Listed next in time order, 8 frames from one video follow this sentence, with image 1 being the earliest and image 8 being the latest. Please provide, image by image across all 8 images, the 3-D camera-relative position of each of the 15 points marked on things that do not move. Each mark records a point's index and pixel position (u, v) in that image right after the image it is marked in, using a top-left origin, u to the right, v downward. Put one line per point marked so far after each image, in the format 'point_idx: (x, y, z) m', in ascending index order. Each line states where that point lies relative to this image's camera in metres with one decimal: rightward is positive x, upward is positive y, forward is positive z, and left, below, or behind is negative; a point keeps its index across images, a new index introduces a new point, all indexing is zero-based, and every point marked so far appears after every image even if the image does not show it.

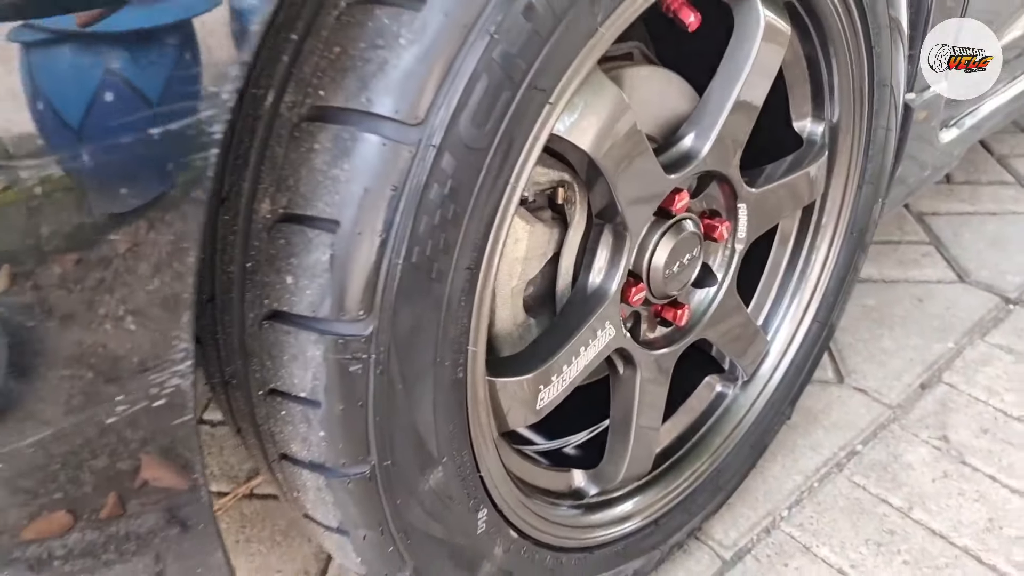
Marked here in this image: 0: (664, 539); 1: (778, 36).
0: (+0.2, -0.3, +0.9) m
1: (+0.3, +0.3, +0.7) m
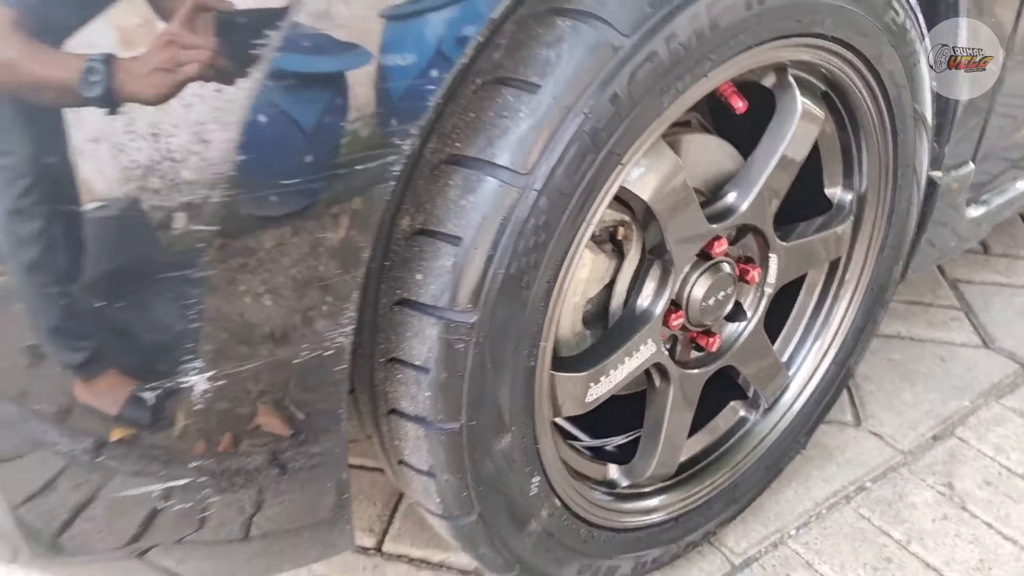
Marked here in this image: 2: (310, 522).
0: (+0.2, -0.3, +1.0) m
1: (+0.4, +0.2, +0.9) m
2: (-0.2, -0.3, +0.7) m
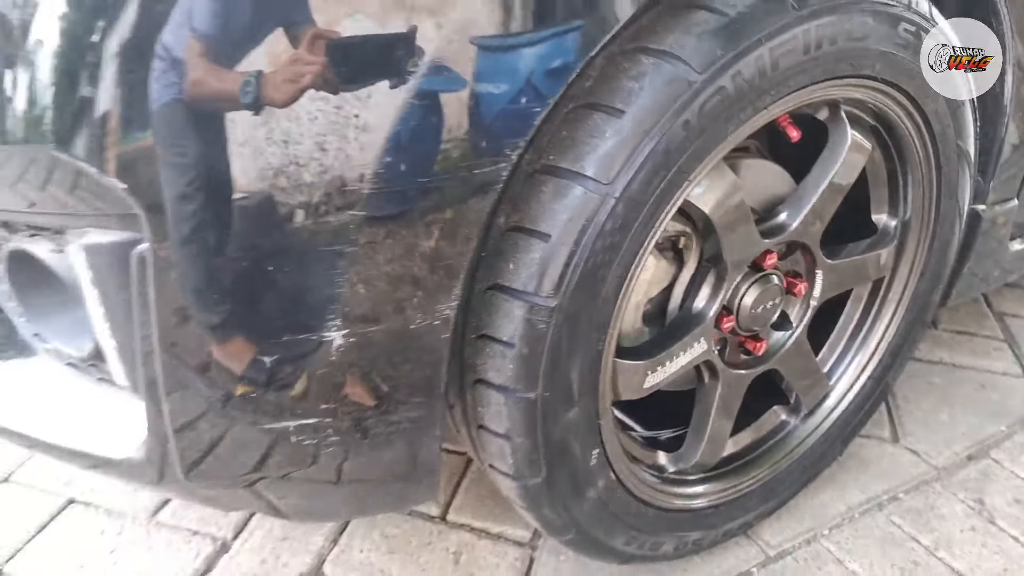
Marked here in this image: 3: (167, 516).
0: (+0.3, -0.4, +1.1) m
1: (+0.5, +0.2, +0.9) m
2: (-0.2, -0.2, +0.9) m
3: (-0.6, -0.4, +1.2) m
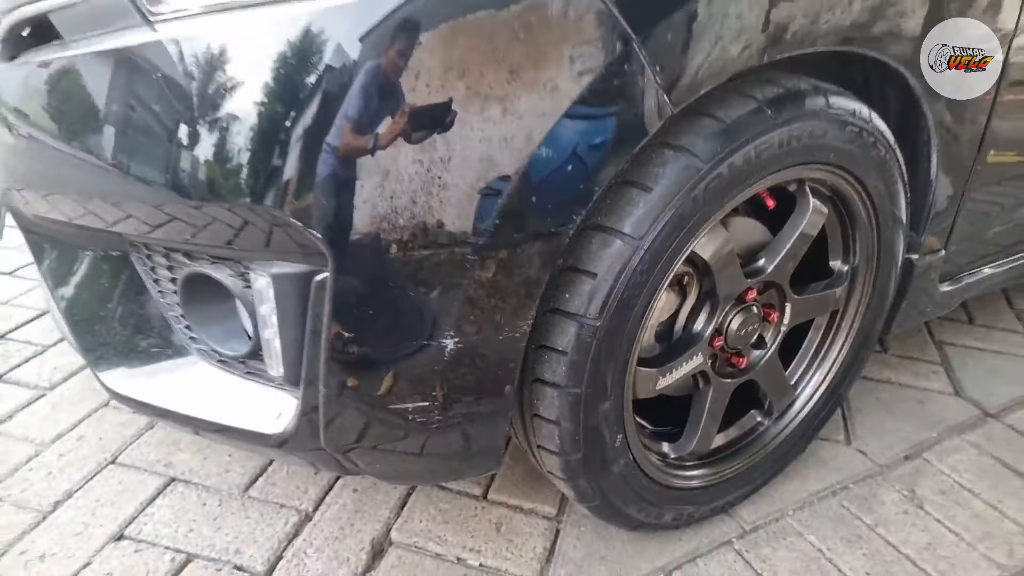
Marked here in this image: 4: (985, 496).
0: (+0.4, -0.4, +1.4) m
1: (+0.5, +0.1, +1.3) m
2: (-0.1, -0.3, +1.1) m
3: (-0.5, -0.4, +1.4) m
4: (+1.0, -0.5, +1.6) m
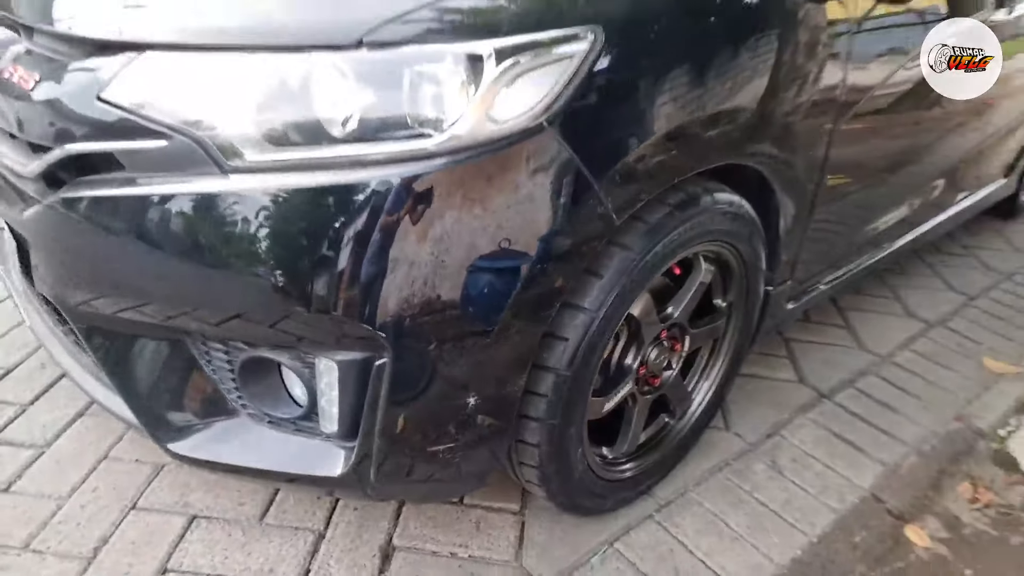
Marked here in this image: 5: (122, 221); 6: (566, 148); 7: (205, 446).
0: (+0.3, -0.5, +1.8) m
1: (+0.5, 0.0, +1.7) m
2: (-0.1, -0.4, +1.5) m
3: (-0.6, -0.6, +1.7) m
4: (+0.9, -0.5, +2.1) m
5: (-0.7, +0.1, +1.2) m
6: (+0.1, +0.3, +1.3) m
7: (-0.6, -0.3, +1.4) m
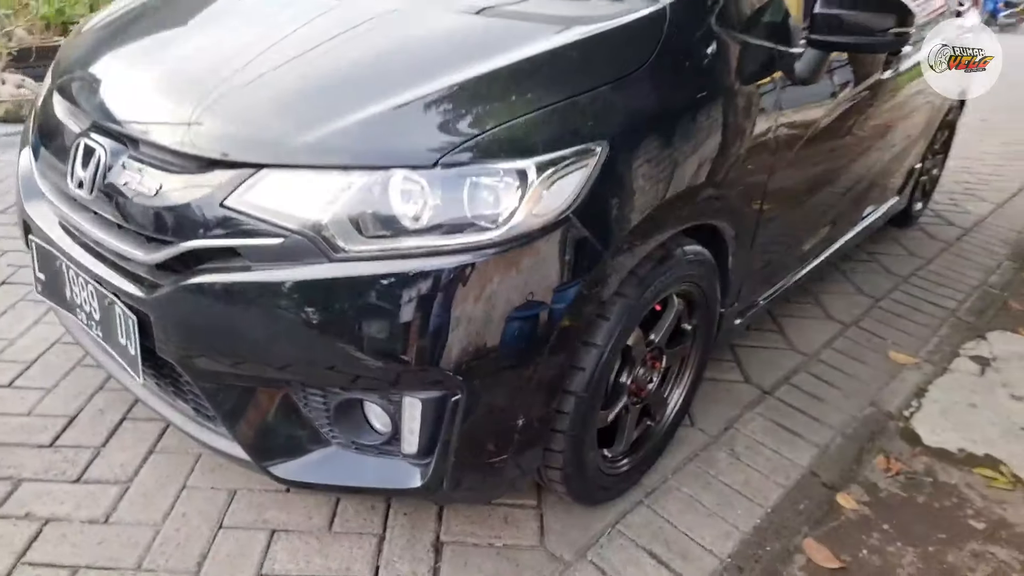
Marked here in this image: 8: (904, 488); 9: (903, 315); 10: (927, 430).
0: (+0.4, -0.6, +2.2) m
1: (+0.5, 0.0, +2.2) m
2: (0.0, -0.5, +1.9) m
3: (-0.5, -0.7, +2.0) m
4: (+1.0, -0.6, +2.6) m
5: (-0.6, 0.0, +1.6) m
6: (+0.2, +0.1, +1.7) m
7: (-0.5, -0.5, +1.8) m
8: (+1.4, -0.7, +2.6) m
9: (+2.0, -0.1, +3.7) m
10: (+1.7, -0.6, +2.9) m
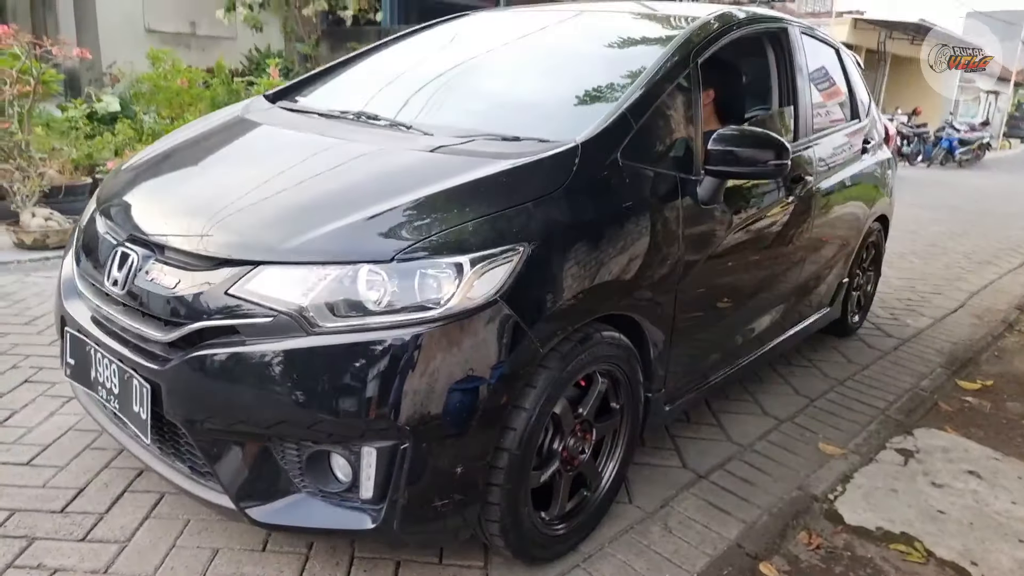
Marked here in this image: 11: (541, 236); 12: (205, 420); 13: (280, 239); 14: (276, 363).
0: (+0.2, -0.9, +2.5) m
1: (+0.3, -0.3, +2.6) m
2: (-0.2, -0.7, +2.2) m
3: (-0.7, -1.0, +2.3) m
4: (+0.8, -1.0, +2.9) m
5: (-0.8, -0.2, +2.0) m
6: (0.0, -0.1, +2.1) m
7: (-0.7, -0.7, +2.1) m
8: (+1.3, -1.1, +2.9) m
9: (+1.9, -0.7, +4.1) m
10: (+1.5, -1.0, +3.2) m
11: (+0.1, +0.2, +2.2) m
12: (-0.9, -0.4, +2.1) m
13: (-0.7, +0.1, +2.1) m
14: (-0.7, -0.2, +2.0) m
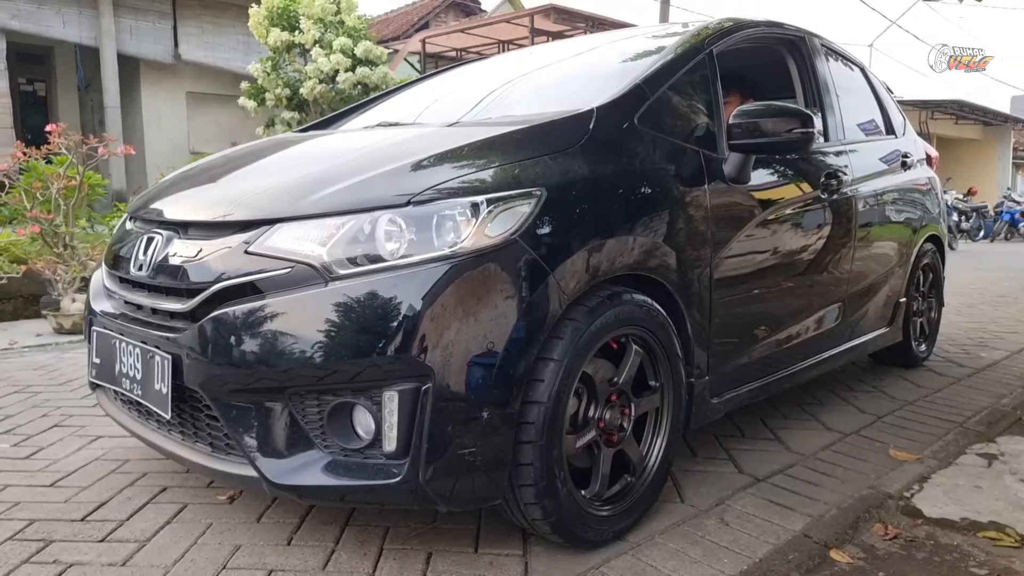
0: (+0.3, -0.8, +2.3) m
1: (+0.4, -0.2, +2.4) m
2: (-0.1, -0.6, +2.0) m
3: (-0.5, -0.9, +2.1) m
4: (+0.9, -0.9, +2.7) m
5: (-0.7, -0.1, +2.0) m
6: (+0.1, +0.1, +2.1) m
7: (-0.6, -0.6, +2.0) m
8: (+1.4, -0.9, +2.6) m
9: (+2.1, -0.7, +3.8) m
10: (+1.7, -0.9, +2.9) m
11: (+0.1, +0.3, +2.2) m
12: (-0.8, -0.3, +2.0) m
13: (-0.6, +0.3, +2.1) m
14: (-0.6, -0.1, +1.9) m
